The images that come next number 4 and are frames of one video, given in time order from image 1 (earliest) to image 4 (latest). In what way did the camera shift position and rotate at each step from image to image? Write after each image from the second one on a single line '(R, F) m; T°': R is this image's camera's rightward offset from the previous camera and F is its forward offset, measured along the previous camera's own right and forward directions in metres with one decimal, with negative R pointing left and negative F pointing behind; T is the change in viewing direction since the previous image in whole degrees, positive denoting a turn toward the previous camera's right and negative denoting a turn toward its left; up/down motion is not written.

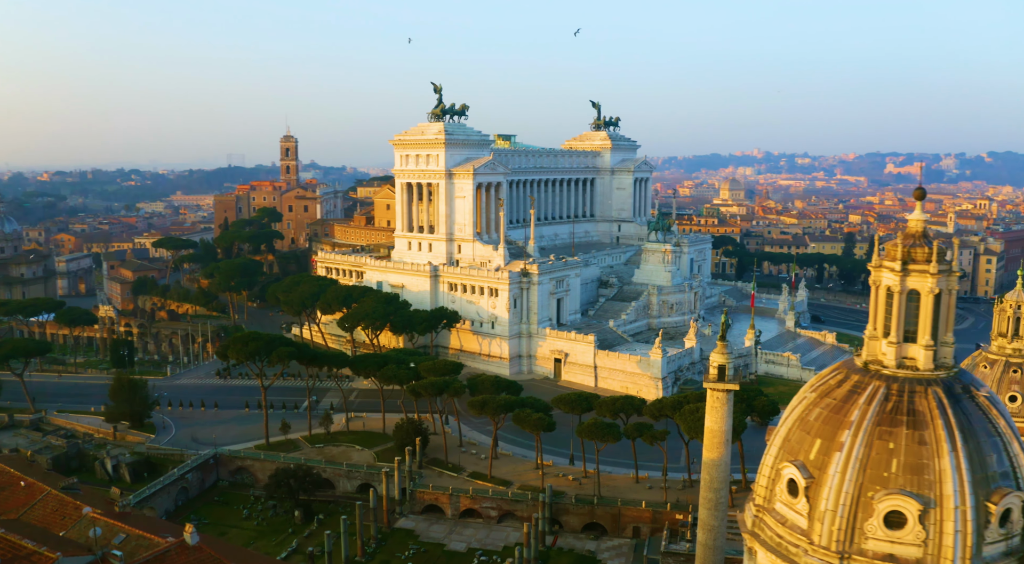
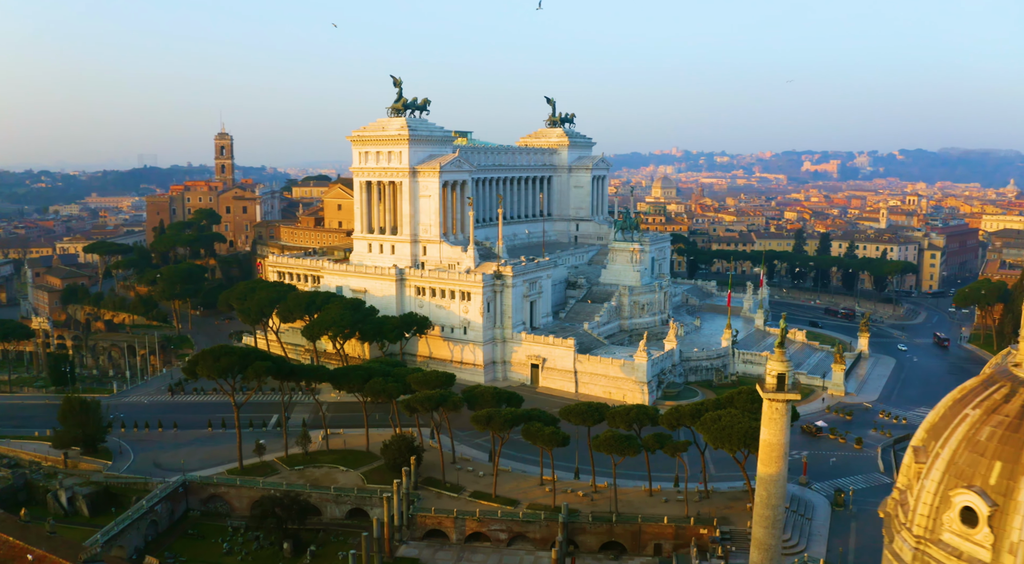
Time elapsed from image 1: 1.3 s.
(-5.4, +4.0) m; +6°
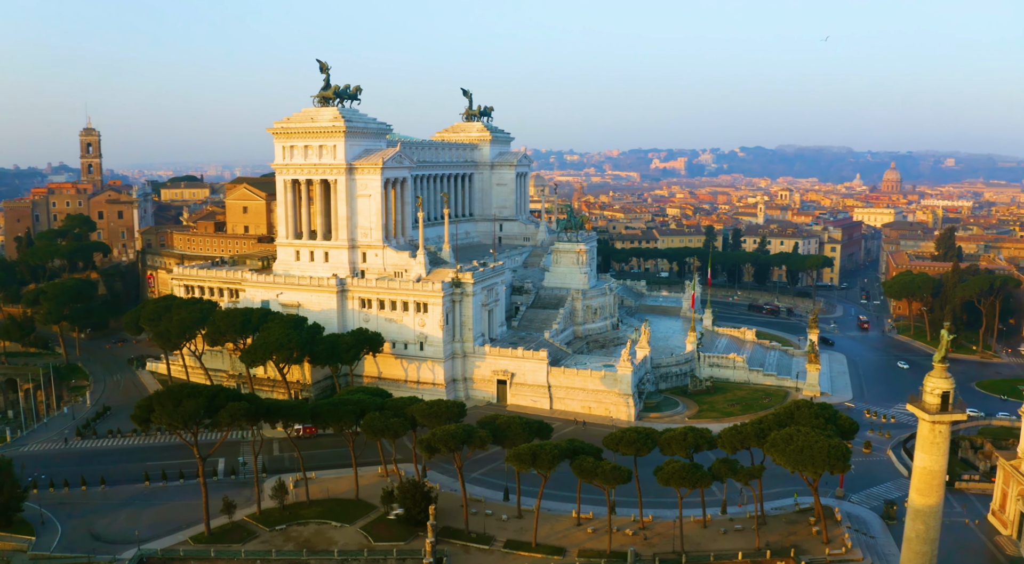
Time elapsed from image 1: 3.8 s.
(-10.4, +8.3) m; +11°
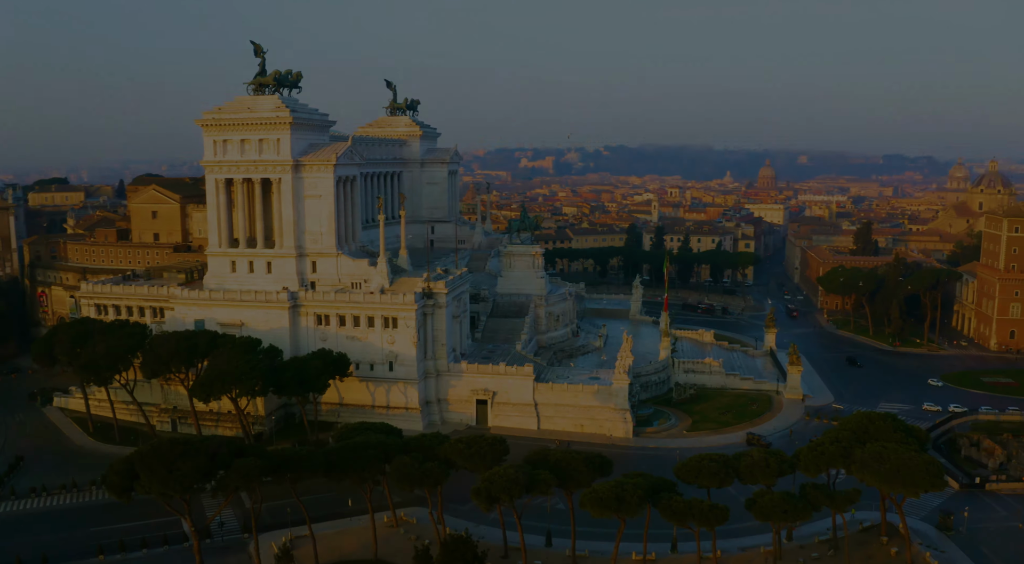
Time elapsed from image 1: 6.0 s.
(-9.7, +7.3) m; +10°
